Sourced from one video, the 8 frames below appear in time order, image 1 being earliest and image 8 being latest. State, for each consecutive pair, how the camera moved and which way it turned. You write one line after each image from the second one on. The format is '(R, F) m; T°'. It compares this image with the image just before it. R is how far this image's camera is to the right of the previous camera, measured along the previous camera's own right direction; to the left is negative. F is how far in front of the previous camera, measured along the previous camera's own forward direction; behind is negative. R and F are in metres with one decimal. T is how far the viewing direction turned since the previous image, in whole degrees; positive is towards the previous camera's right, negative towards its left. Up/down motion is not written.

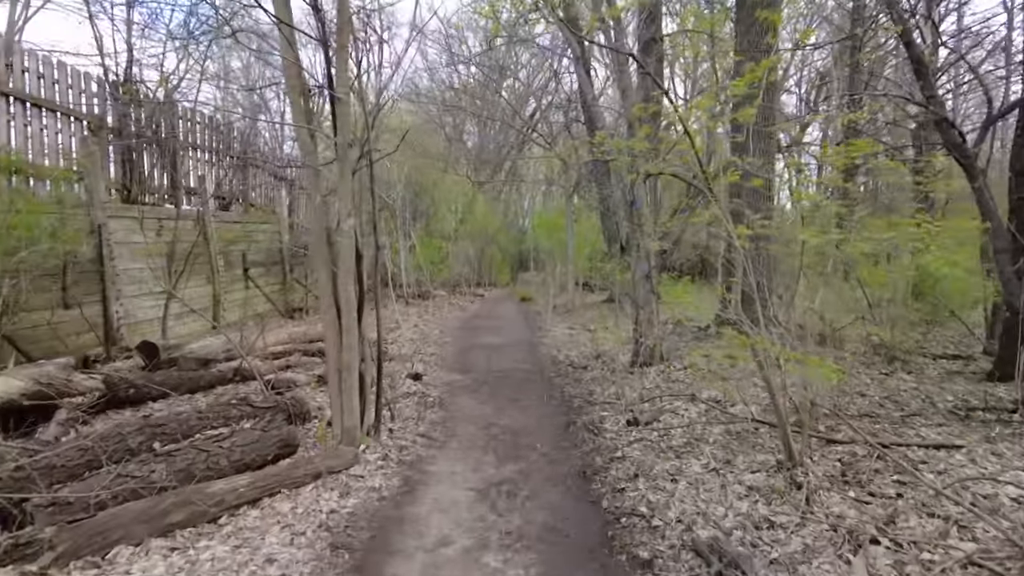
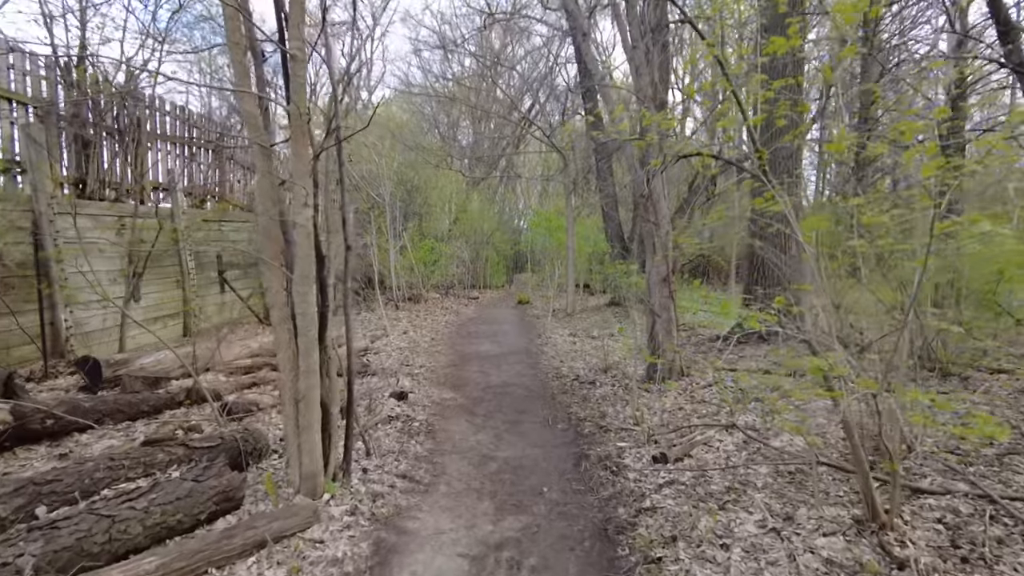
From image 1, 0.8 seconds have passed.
(0.0, +0.9) m; 0°
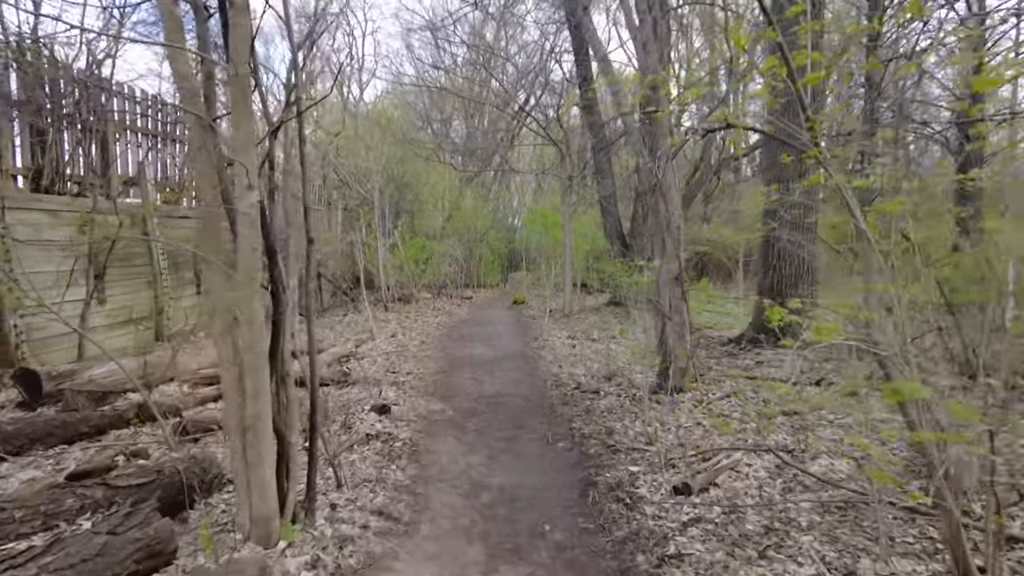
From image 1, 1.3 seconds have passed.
(0.0, +0.6) m; 0°
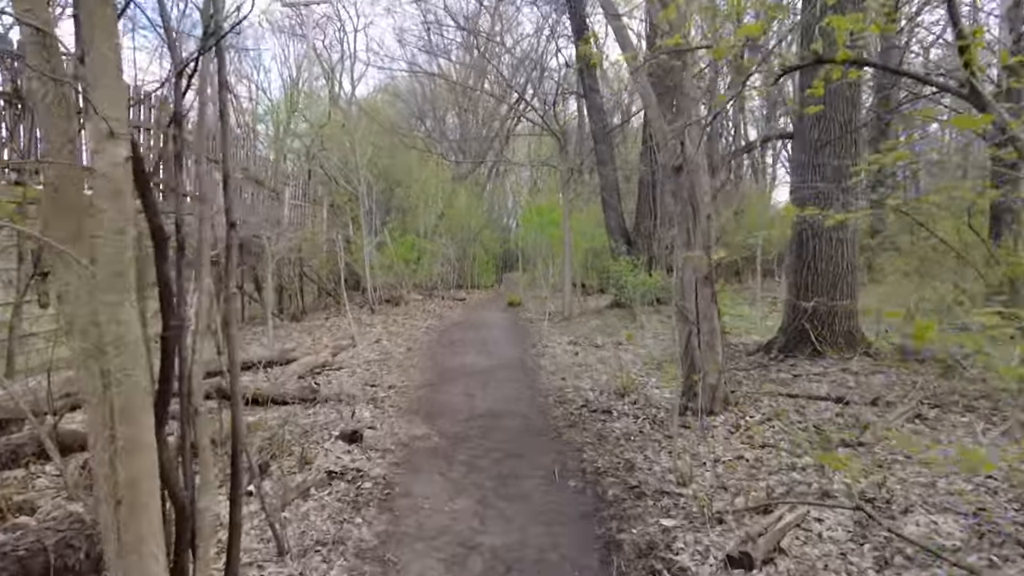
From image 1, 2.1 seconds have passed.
(0.0, +0.9) m; 0°
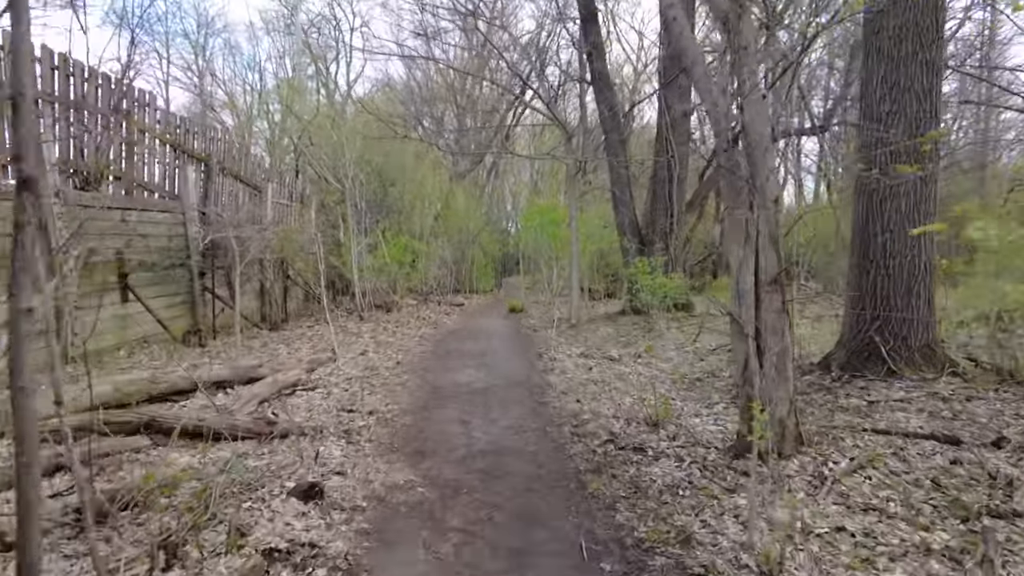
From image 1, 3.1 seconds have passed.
(-0.1, +1.1) m; 0°
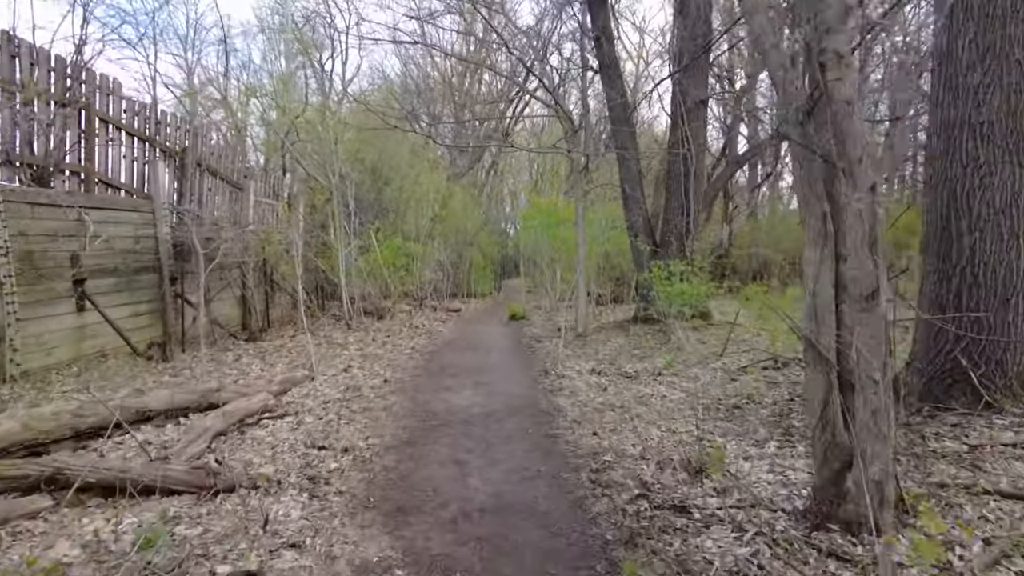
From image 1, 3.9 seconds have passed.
(0.0, +0.9) m; 0°
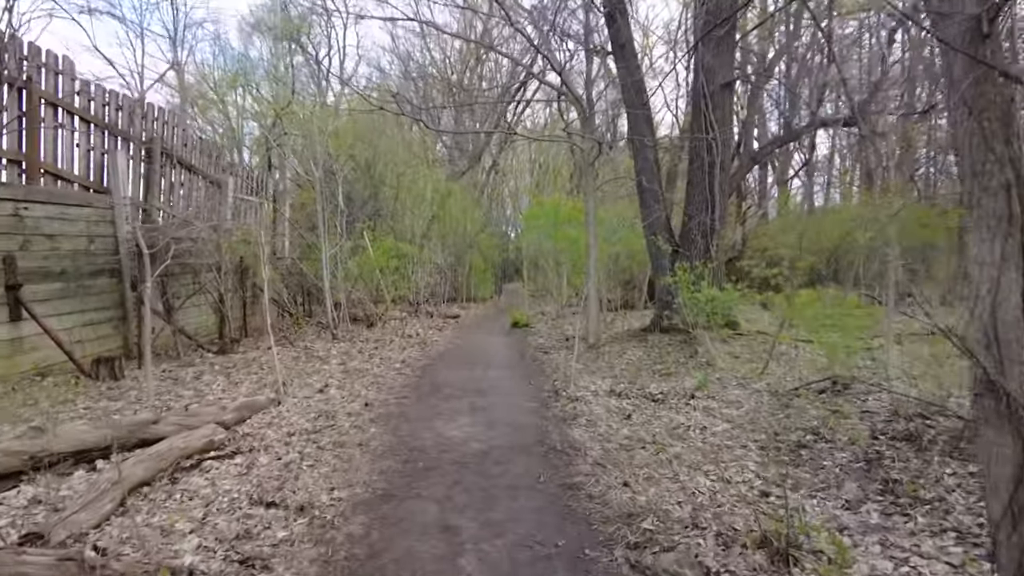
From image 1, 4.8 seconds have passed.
(0.0, +1.1) m; 0°
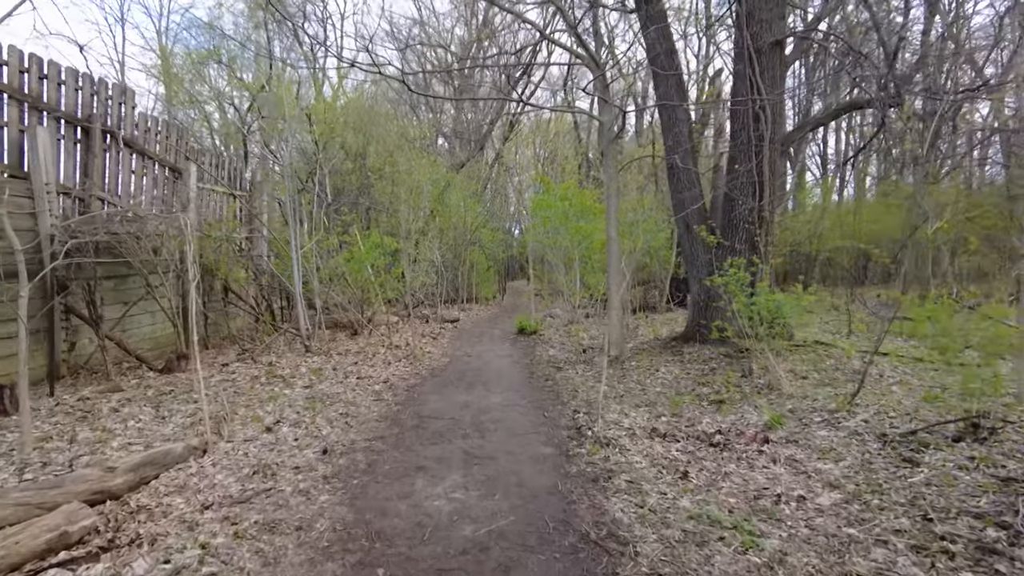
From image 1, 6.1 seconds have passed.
(0.0, +1.5) m; 0°
